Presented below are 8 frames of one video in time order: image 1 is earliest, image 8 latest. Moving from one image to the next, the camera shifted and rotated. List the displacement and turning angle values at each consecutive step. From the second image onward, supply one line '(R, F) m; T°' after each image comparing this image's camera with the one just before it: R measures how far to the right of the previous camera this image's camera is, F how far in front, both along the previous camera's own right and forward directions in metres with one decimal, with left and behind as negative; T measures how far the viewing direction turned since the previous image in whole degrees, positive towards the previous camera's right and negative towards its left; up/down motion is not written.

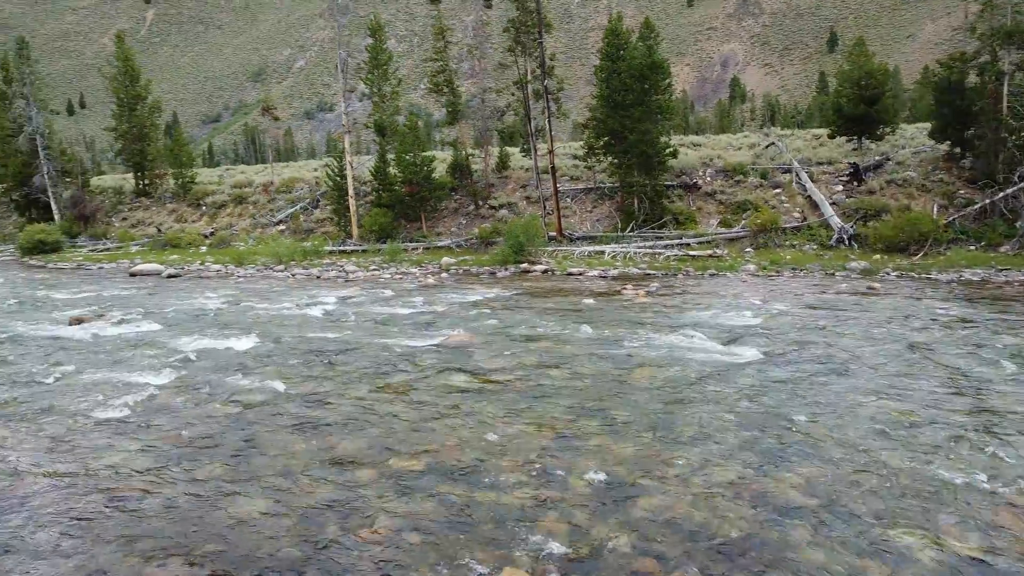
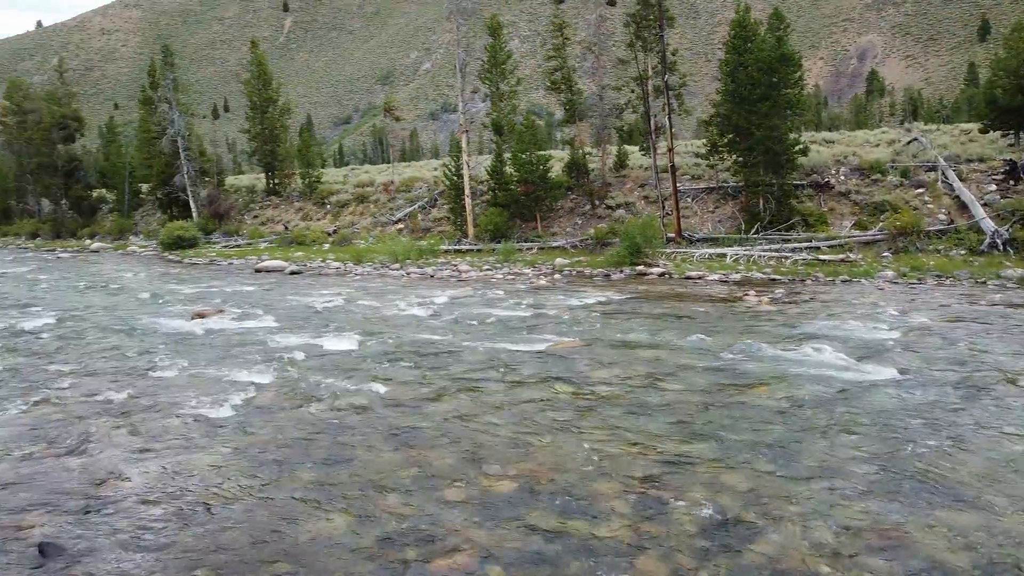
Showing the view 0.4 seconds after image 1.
(+0.1, +0.4) m; -8°
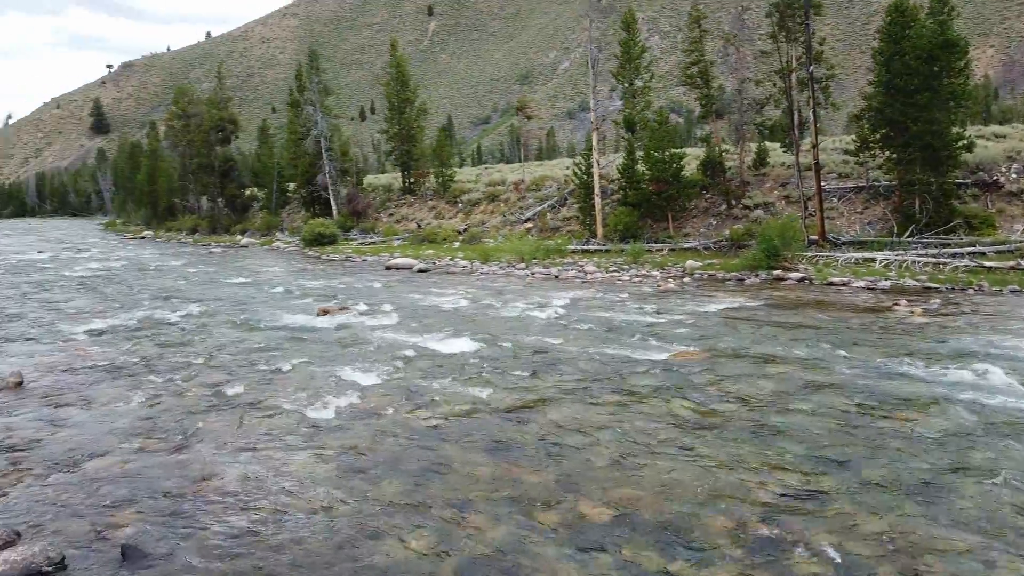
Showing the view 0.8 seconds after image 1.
(+0.2, +0.4) m; -9°
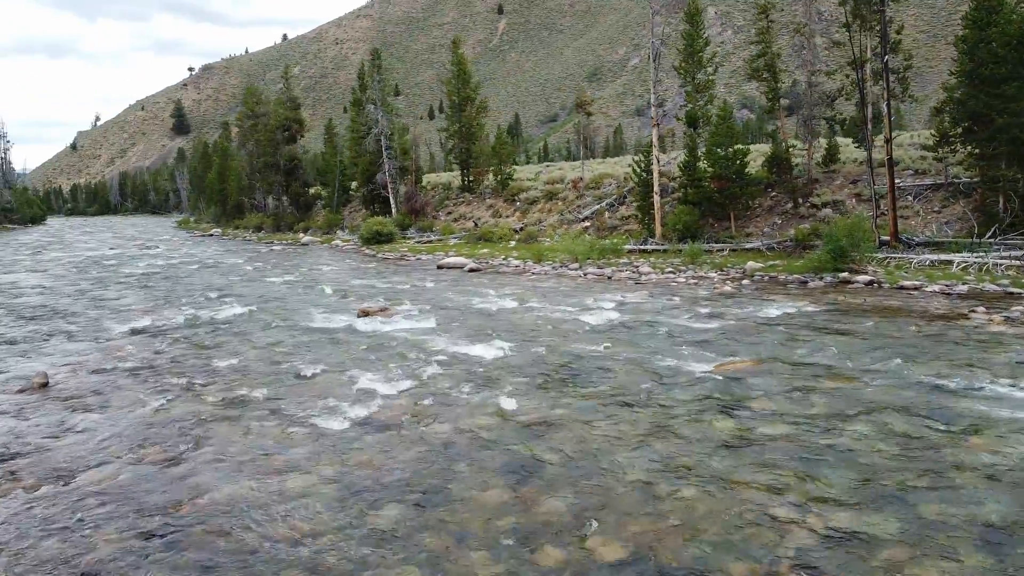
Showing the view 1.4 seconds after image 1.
(+0.3, +0.5) m; -5°
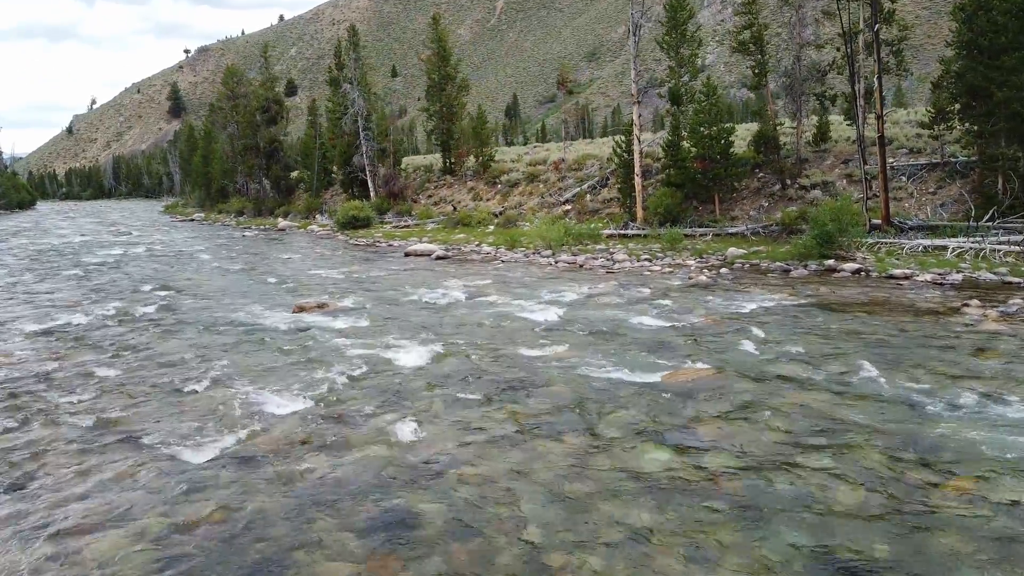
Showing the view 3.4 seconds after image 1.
(+0.7, +1.1) m; 0°
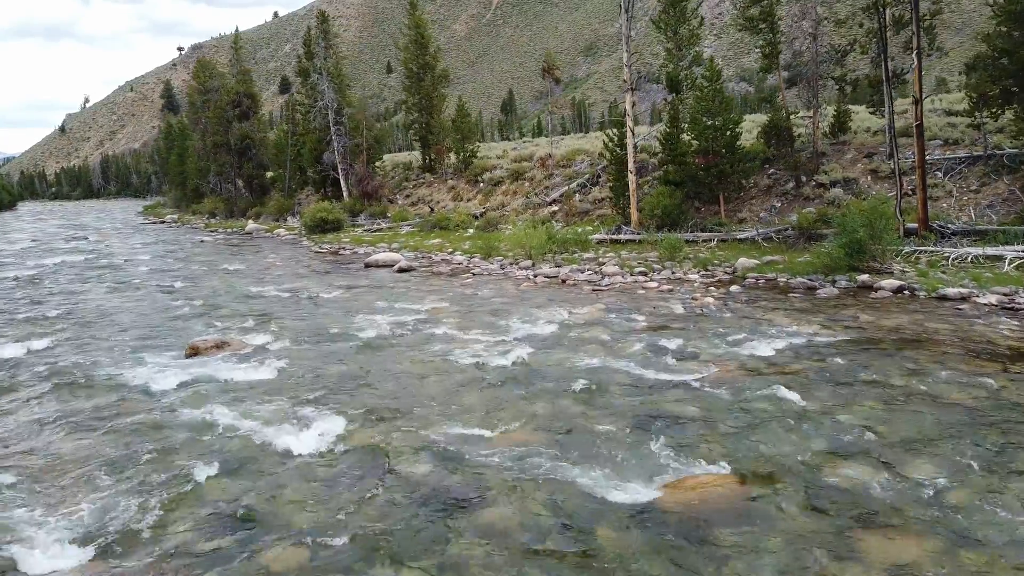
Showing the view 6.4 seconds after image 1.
(+0.5, +2.6) m; 0°
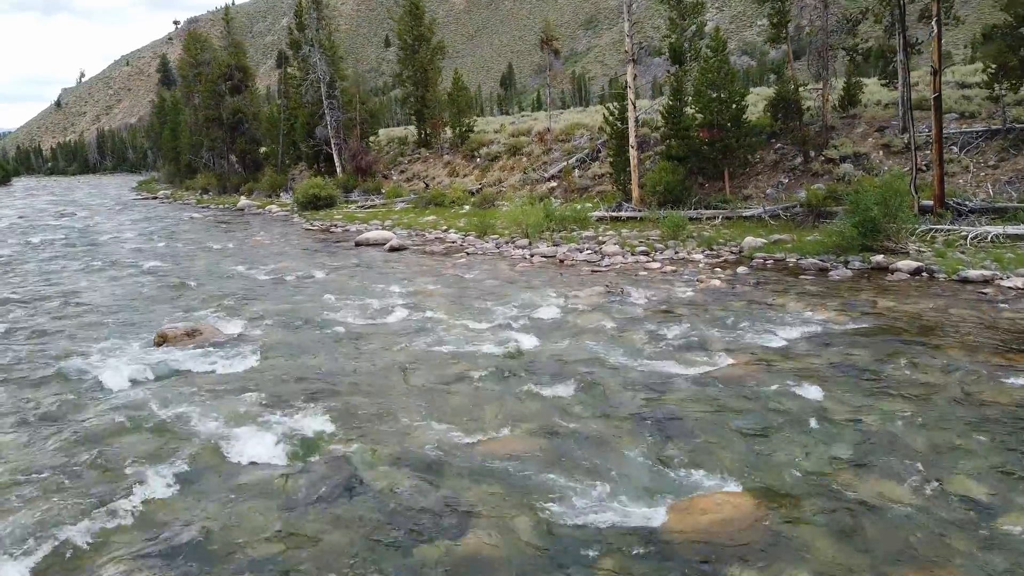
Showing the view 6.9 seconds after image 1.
(+0.1, +0.6) m; 0°
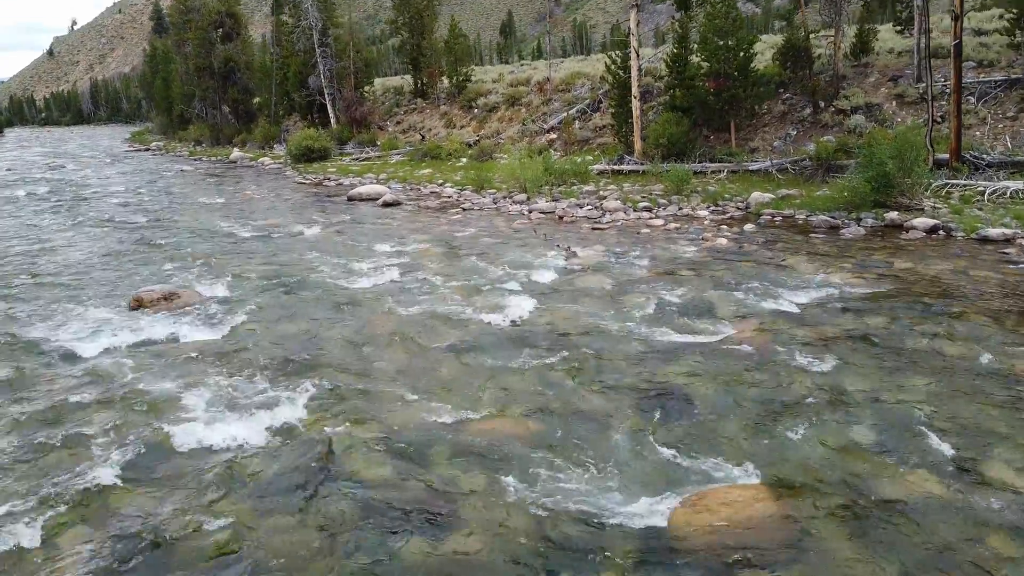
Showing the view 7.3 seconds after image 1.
(0.0, +0.5) m; 0°
